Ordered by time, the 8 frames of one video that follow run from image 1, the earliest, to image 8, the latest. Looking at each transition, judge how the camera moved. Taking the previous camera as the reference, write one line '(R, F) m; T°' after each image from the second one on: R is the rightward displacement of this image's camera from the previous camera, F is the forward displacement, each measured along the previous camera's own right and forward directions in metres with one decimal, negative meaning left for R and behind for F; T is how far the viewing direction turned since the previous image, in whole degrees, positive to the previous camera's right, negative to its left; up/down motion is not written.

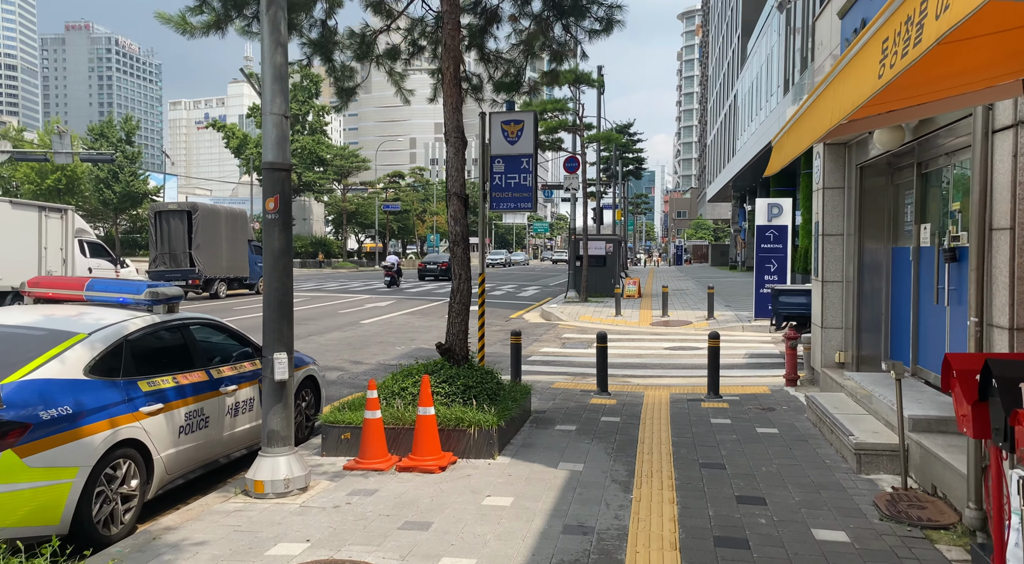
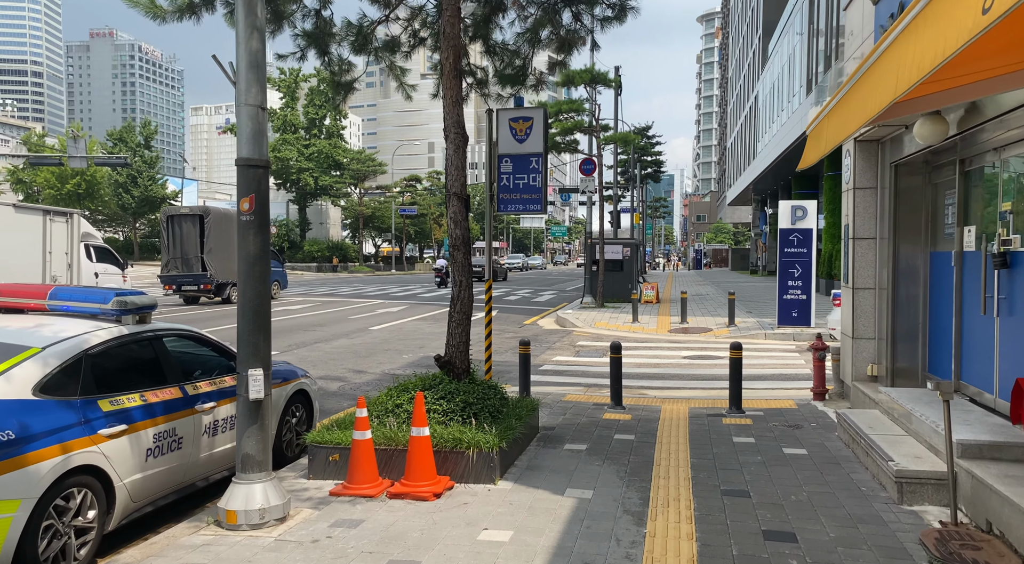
(+0.1, +0.6) m; -1°
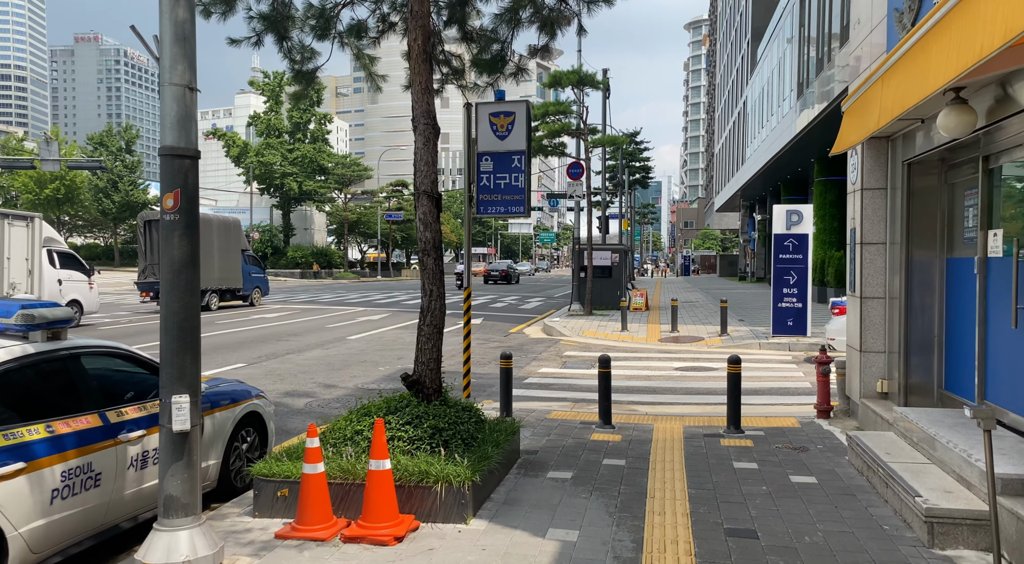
(+0.1, +0.7) m; +1°
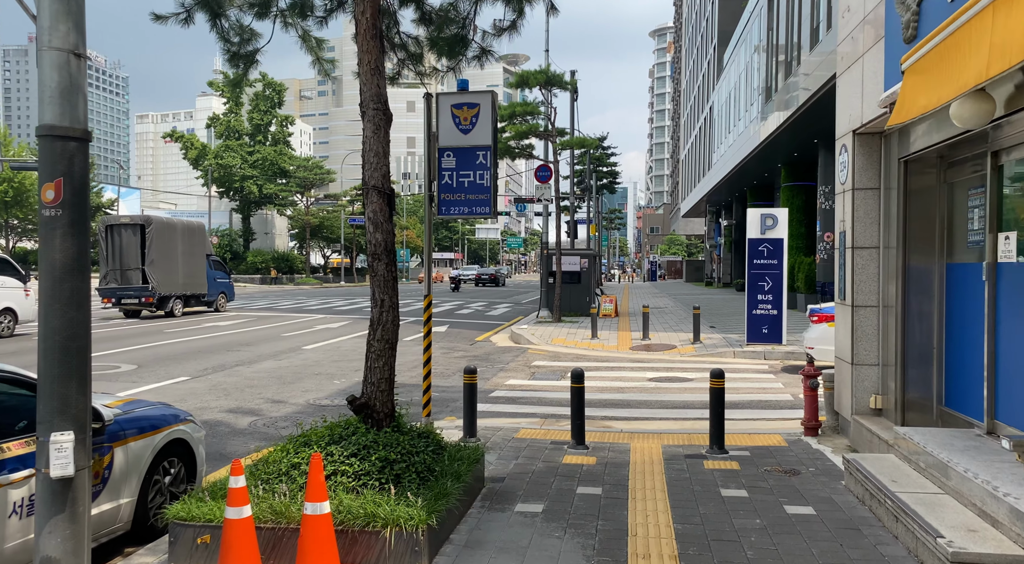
(0.0, +0.7) m; +2°
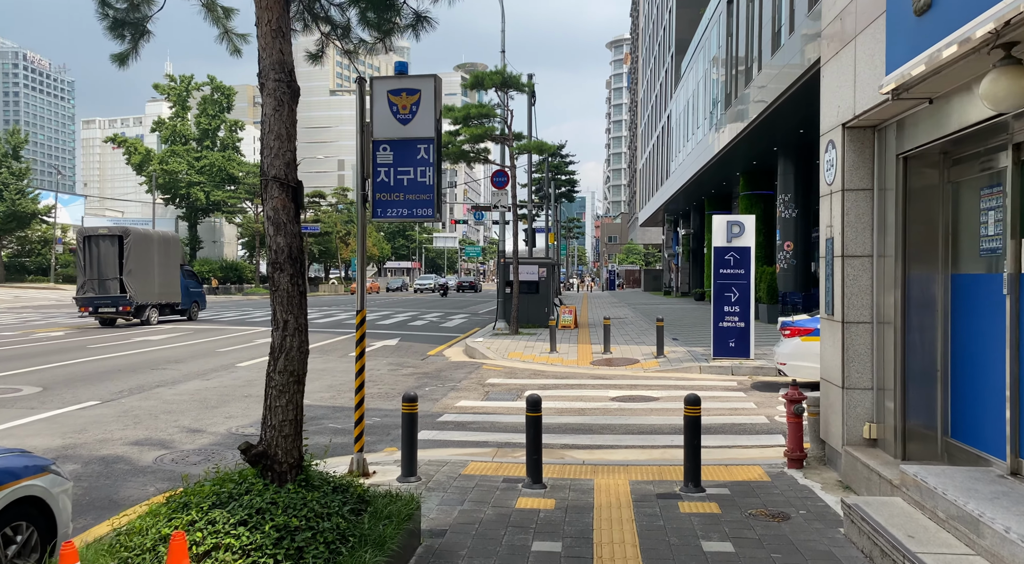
(+0.1, +1.0) m; +3°
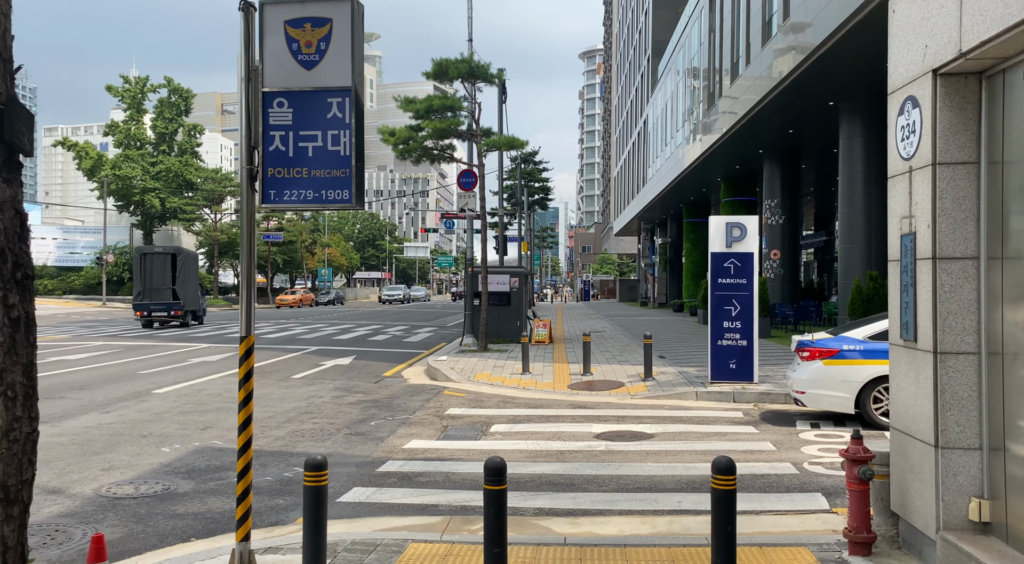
(+0.1, +2.1) m; +2°
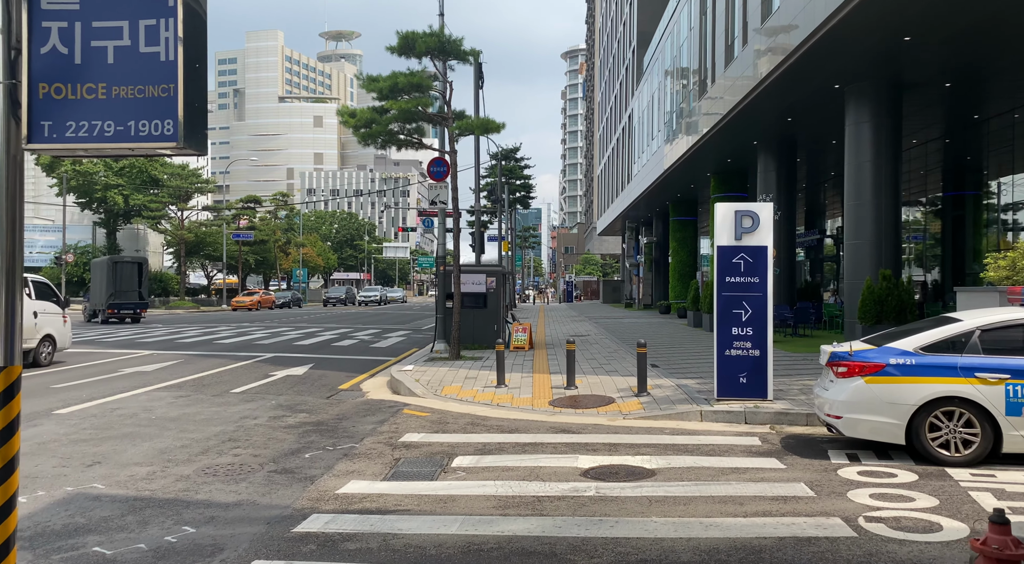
(+0.2, +2.0) m; +1°
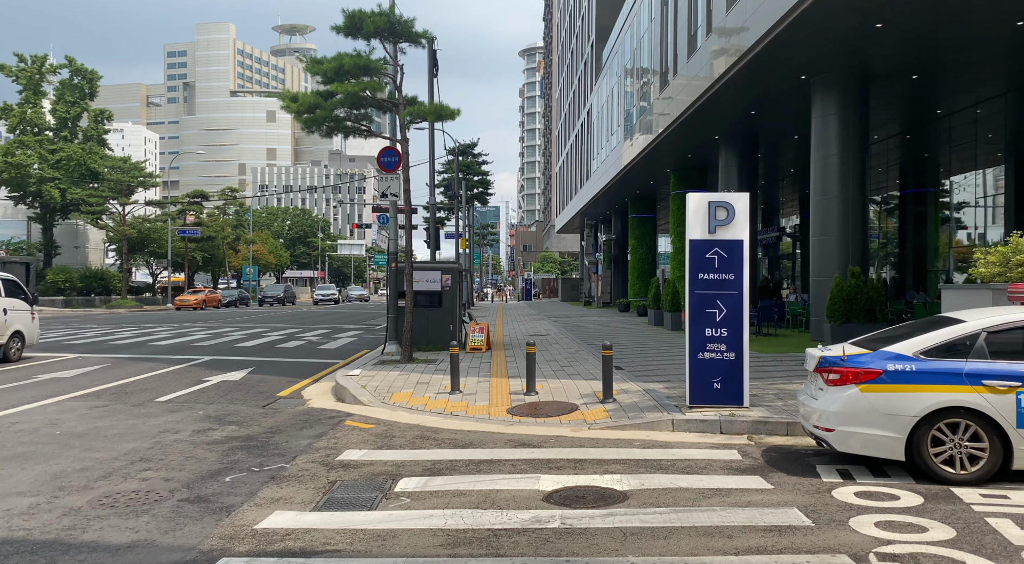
(+0.1, +1.0) m; +3°
